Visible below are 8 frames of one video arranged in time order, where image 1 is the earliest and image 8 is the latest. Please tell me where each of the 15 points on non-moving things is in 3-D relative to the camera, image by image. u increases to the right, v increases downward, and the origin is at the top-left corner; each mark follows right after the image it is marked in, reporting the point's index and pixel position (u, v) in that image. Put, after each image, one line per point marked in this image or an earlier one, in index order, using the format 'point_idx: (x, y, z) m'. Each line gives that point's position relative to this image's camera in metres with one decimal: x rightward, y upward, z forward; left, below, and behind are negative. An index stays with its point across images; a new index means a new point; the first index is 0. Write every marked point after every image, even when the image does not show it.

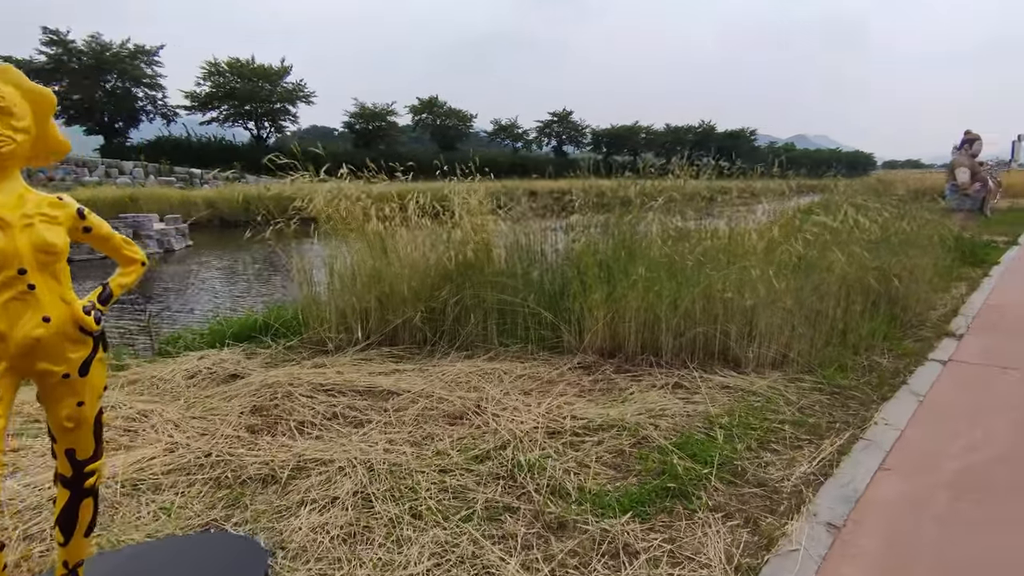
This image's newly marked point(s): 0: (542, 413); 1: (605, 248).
0: (+0.1, -0.6, +2.8) m
1: (+0.6, +0.3, +3.8) m
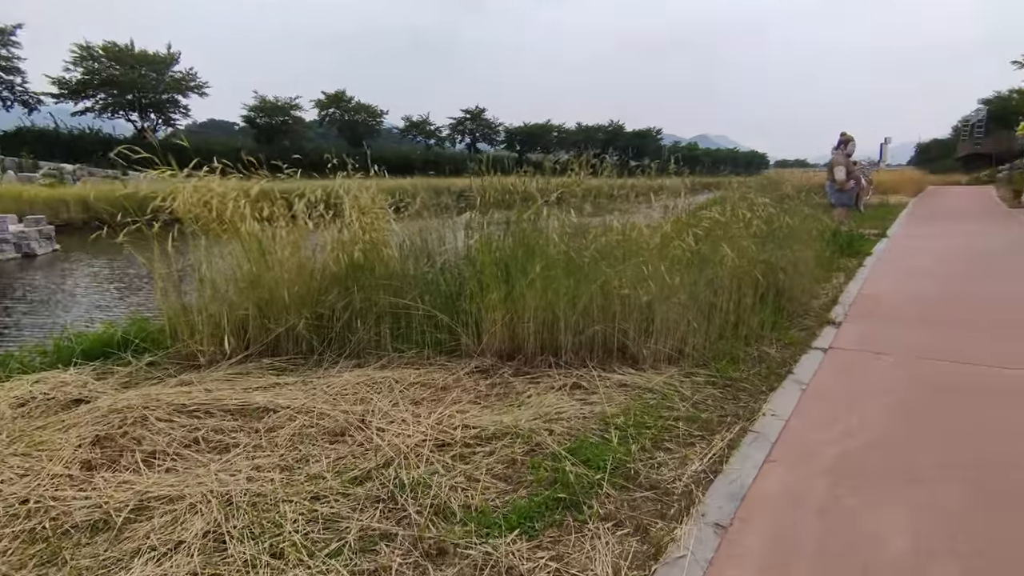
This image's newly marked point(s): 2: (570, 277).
0: (-0.4, -0.6, +2.6) m
1: (-0.1, +0.3, +3.6) m
2: (+0.4, +0.1, +3.5) m
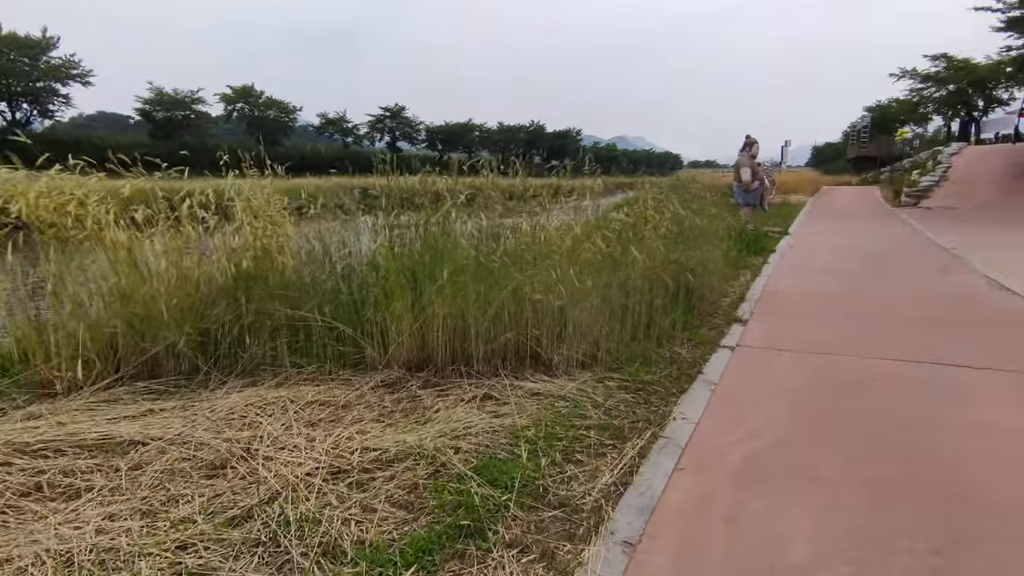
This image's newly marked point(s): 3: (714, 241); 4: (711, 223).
0: (-0.8, -0.7, +2.4) m
1: (-0.6, +0.2, +3.4) m
2: (-0.2, 0.0, +3.4) m
3: (+2.0, +0.4, +5.6) m
4: (+2.1, +0.7, +6.1) m
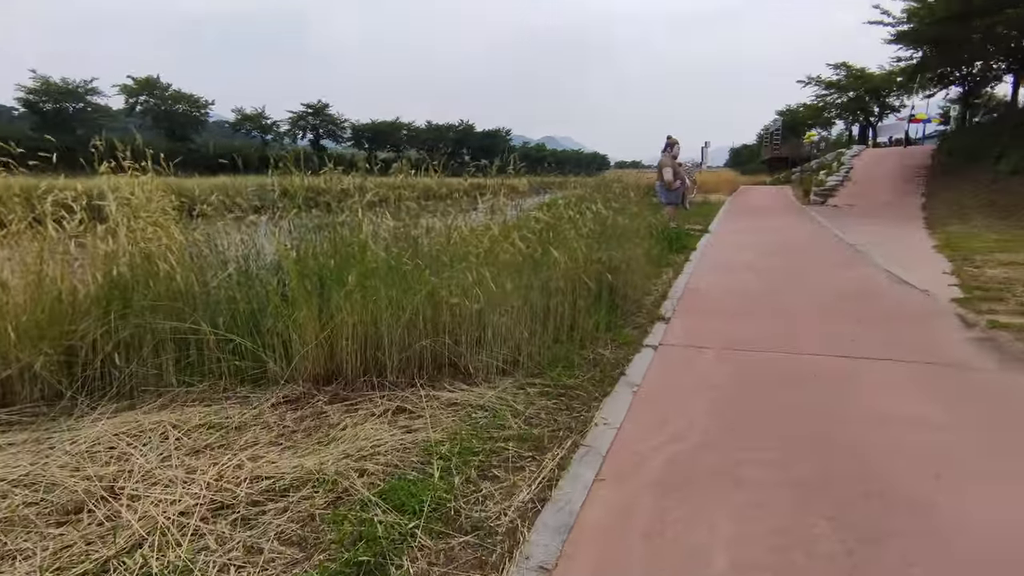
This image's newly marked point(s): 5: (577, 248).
0: (-1.1, -0.7, +2.1) m
1: (-1.1, +0.2, +3.2) m
2: (-0.7, 0.0, +3.1) m
3: (+1.2, +0.5, +5.6) m
4: (+1.3, +0.7, +6.2) m
5: (+0.5, +0.3, +4.1) m
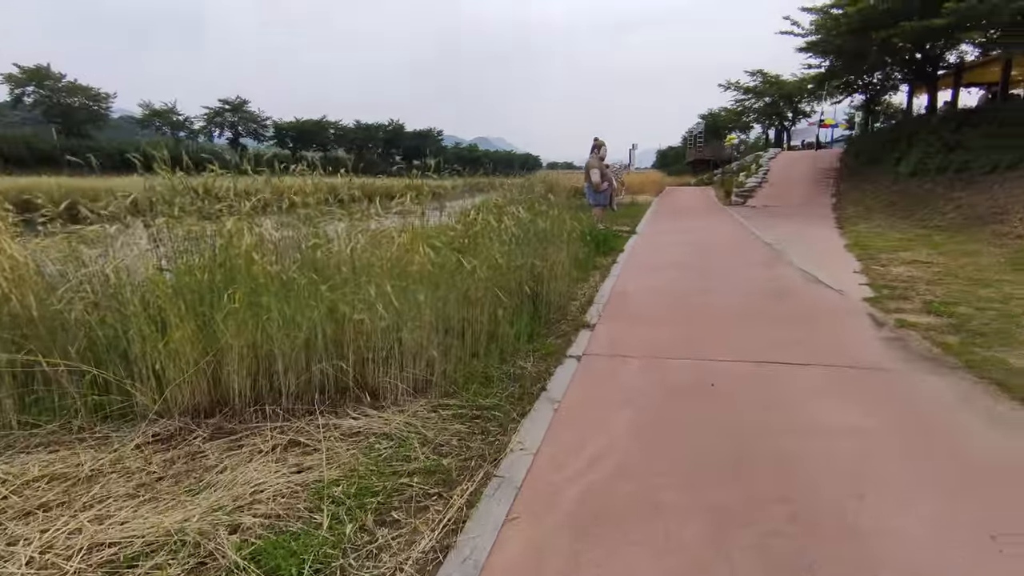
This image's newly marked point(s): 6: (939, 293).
0: (-1.4, -0.8, +1.7) m
1: (-1.6, +0.1, +2.8) m
2: (-1.1, -0.1, +2.8) m
3: (+0.5, +0.4, +5.5) m
4: (+0.5, +0.6, +6.0) m
5: (-0.1, +0.2, +3.9) m
6: (+4.1, -0.1, +5.4) m
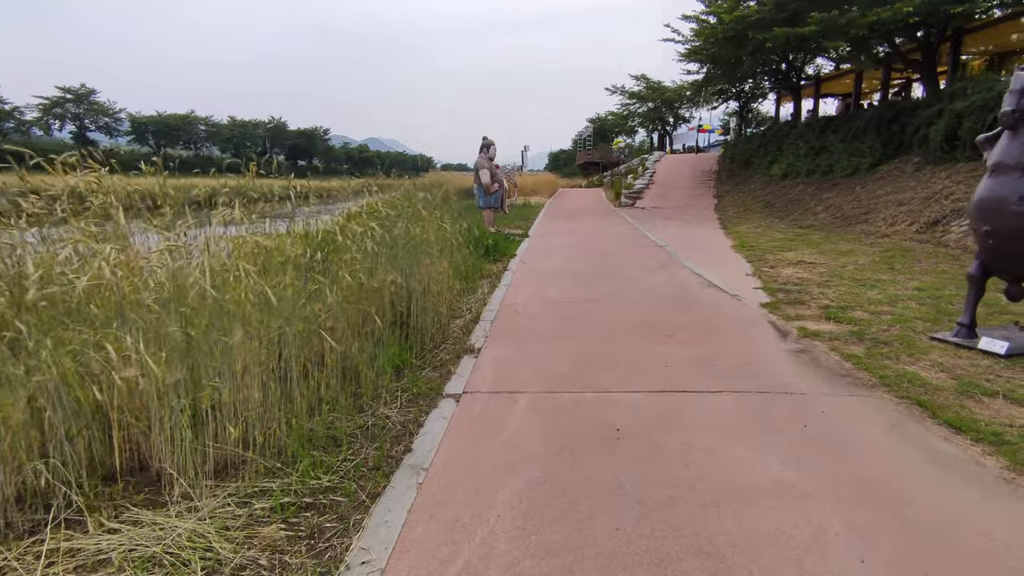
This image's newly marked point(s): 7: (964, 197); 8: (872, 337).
0: (-1.8, -1.0, +0.7) m
1: (-2.1, -0.1, +1.7) m
2: (-1.7, -0.2, +1.8) m
3: (-0.6, +0.3, +4.7) m
4: (-0.7, +0.5, +5.3) m
5: (-0.9, +0.1, +3.1) m
6: (+3.0, -0.1, +5.3) m
7: (+7.3, +1.5, +9.1) m
8: (+2.6, -0.4, +4.0) m
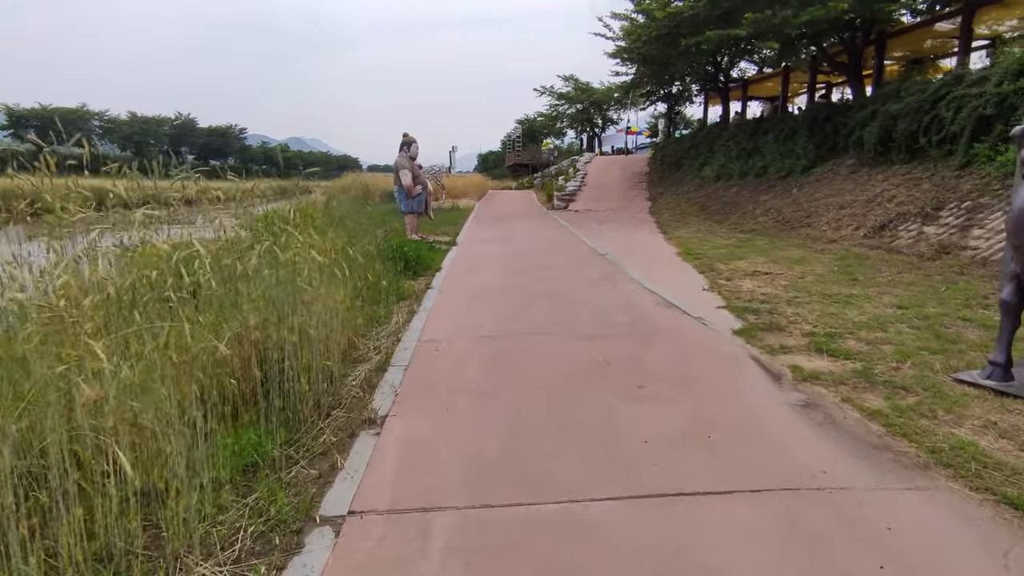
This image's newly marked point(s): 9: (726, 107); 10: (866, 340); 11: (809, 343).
0: (-1.8, -1.2, -0.6) m
1: (-2.2, -0.3, +0.4) m
2: (-1.8, -0.5, +0.5) m
3: (-1.1, 0.0, +3.5) m
4: (-1.3, +0.3, +4.1) m
5: (-1.2, -0.2, +1.8) m
6: (+2.4, -0.3, +4.5) m
7: (+6.1, +1.4, +8.9) m
8: (+2.1, -0.5, +3.2) m
9: (+7.5, +6.3, +19.9) m
10: (+2.4, -0.4, +3.9) m
11: (+2.1, -0.4, +4.0) m
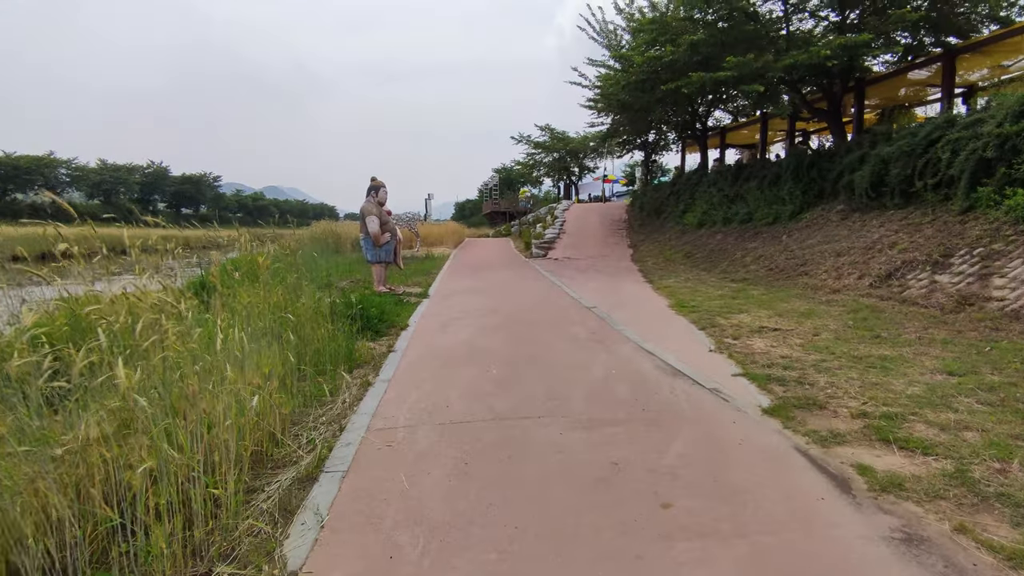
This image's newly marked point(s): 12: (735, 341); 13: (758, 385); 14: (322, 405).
0: (-1.7, -1.2, -1.7) m
1: (-2.2, -0.4, -0.6) m
2: (-1.8, -0.6, -0.5) m
3: (-1.2, -0.3, +2.6) m
4: (-1.4, -0.2, +3.1) m
5: (-1.2, -0.4, +0.9) m
6: (+2.2, -0.7, +3.7) m
7: (+5.8, +0.6, +8.3) m
8: (+2.0, -0.8, +2.4) m
9: (+6.6, +4.6, +19.7) m
10: (+2.3, -0.7, +3.1) m
11: (+1.9, -0.8, +3.1) m
12: (+2.2, -0.5, +5.6) m
13: (+1.8, -0.7, +4.1) m
14: (-1.2, -0.7, +3.7) m
